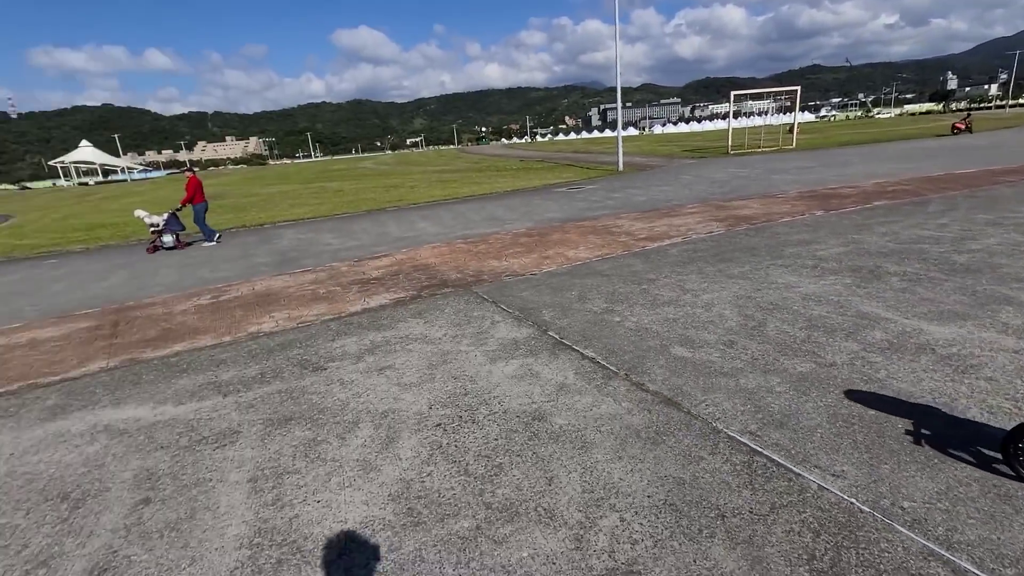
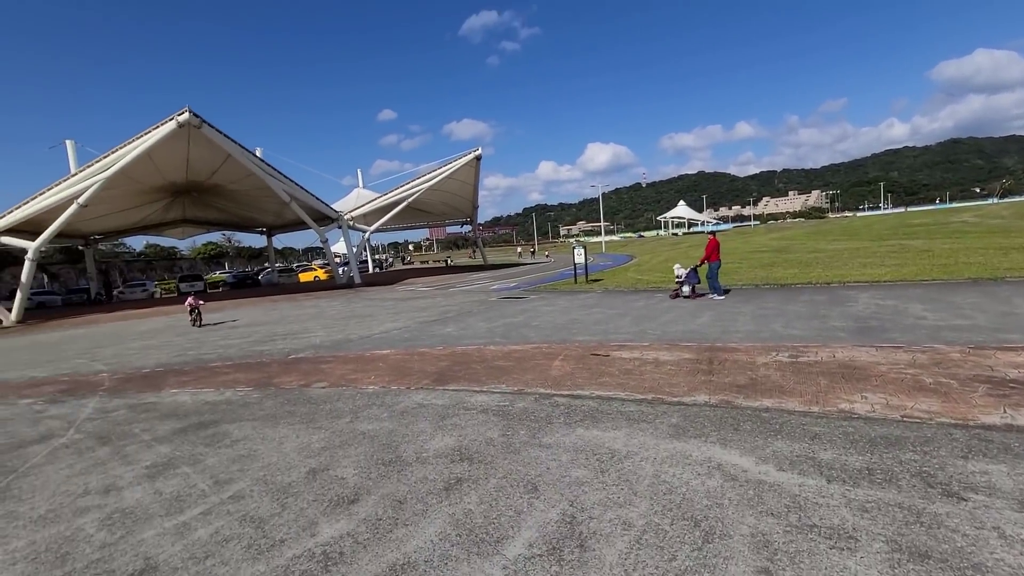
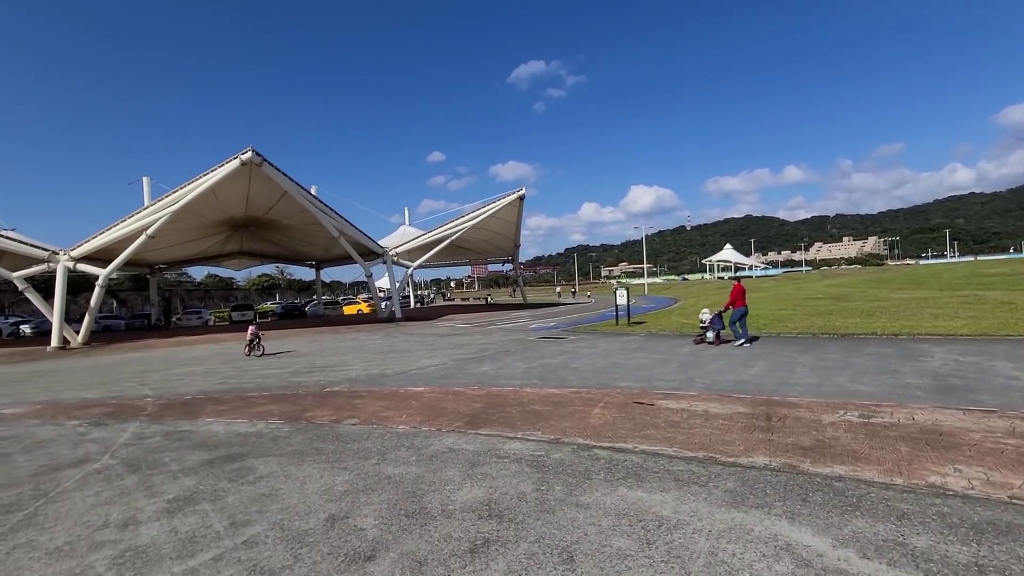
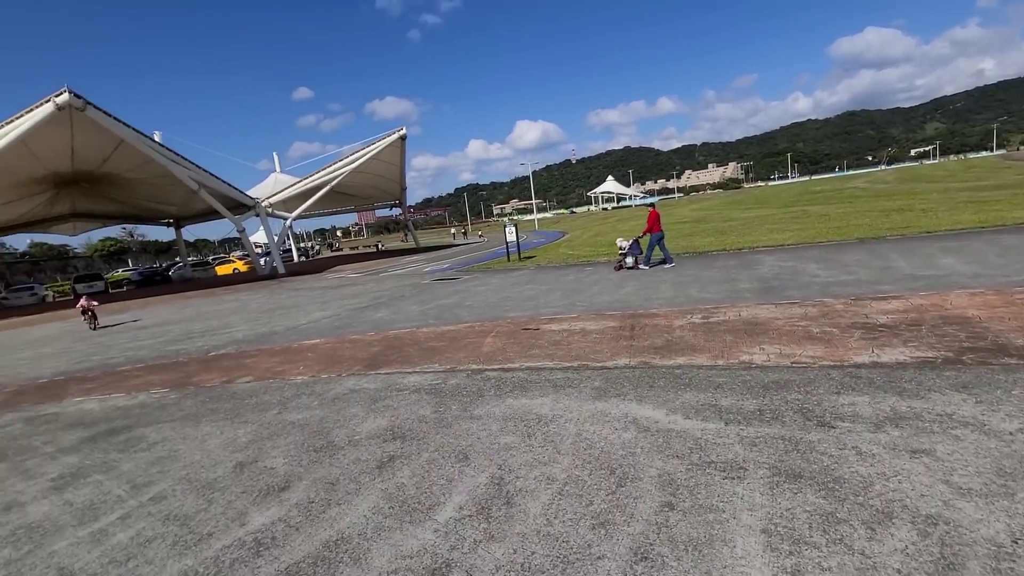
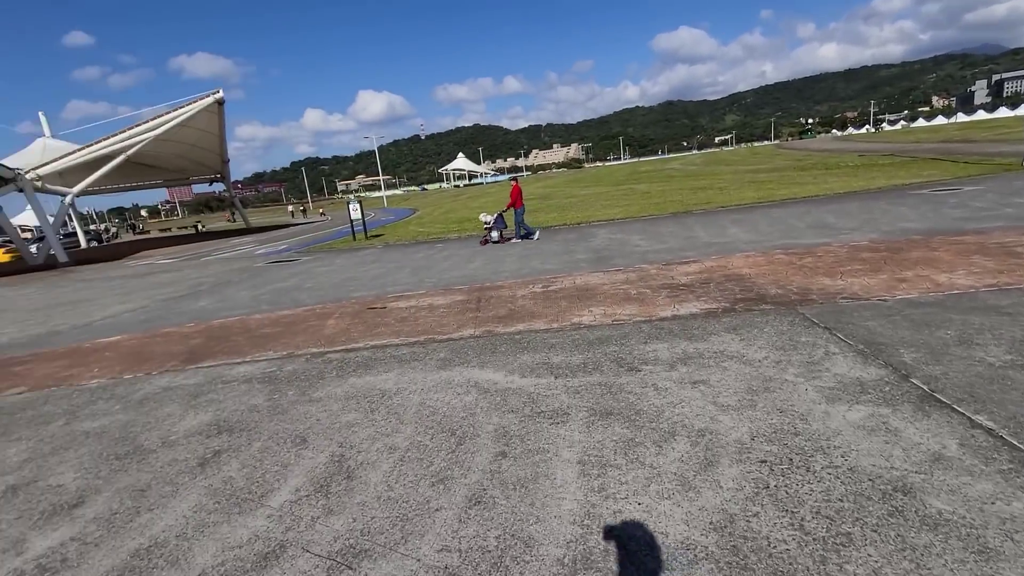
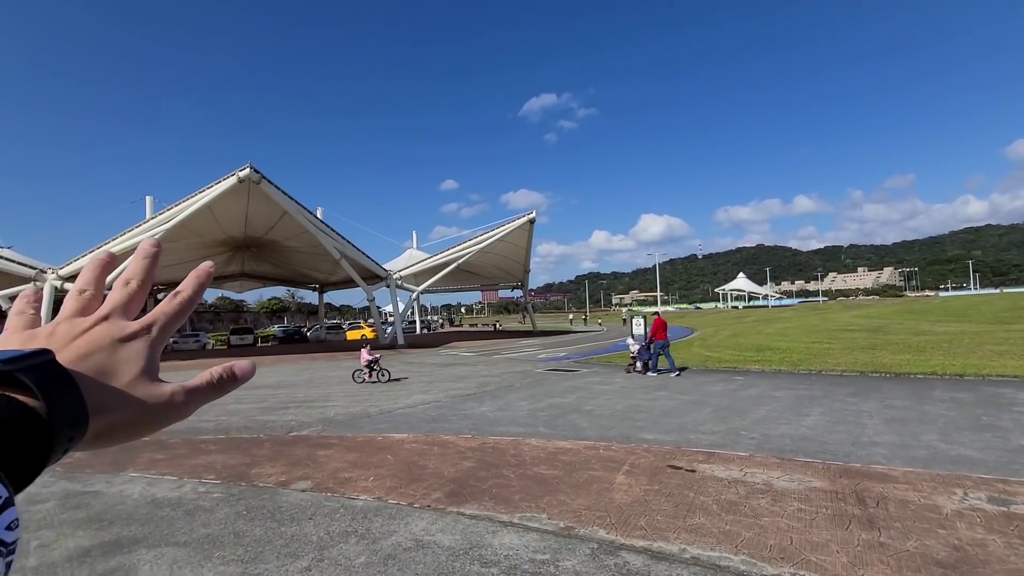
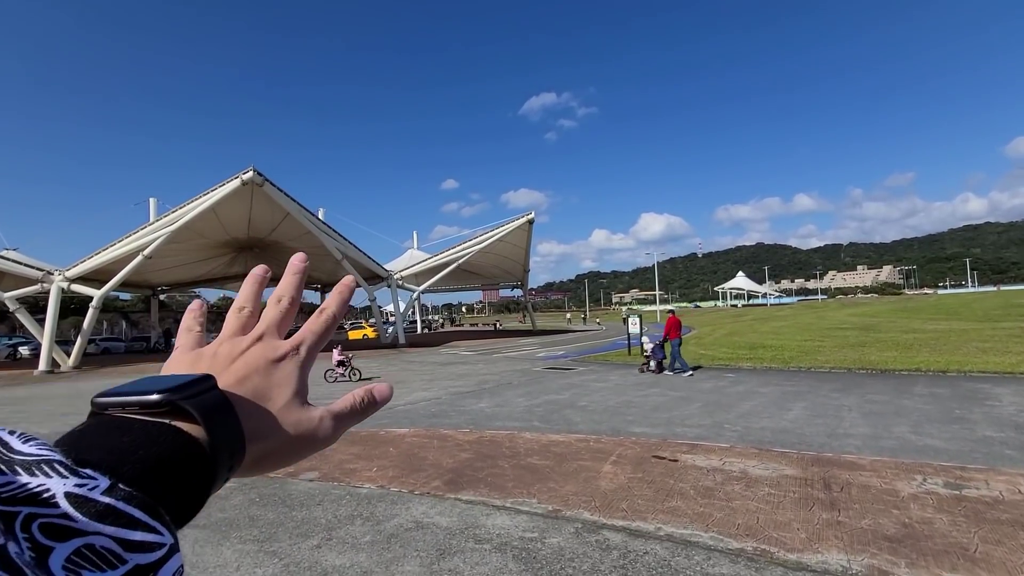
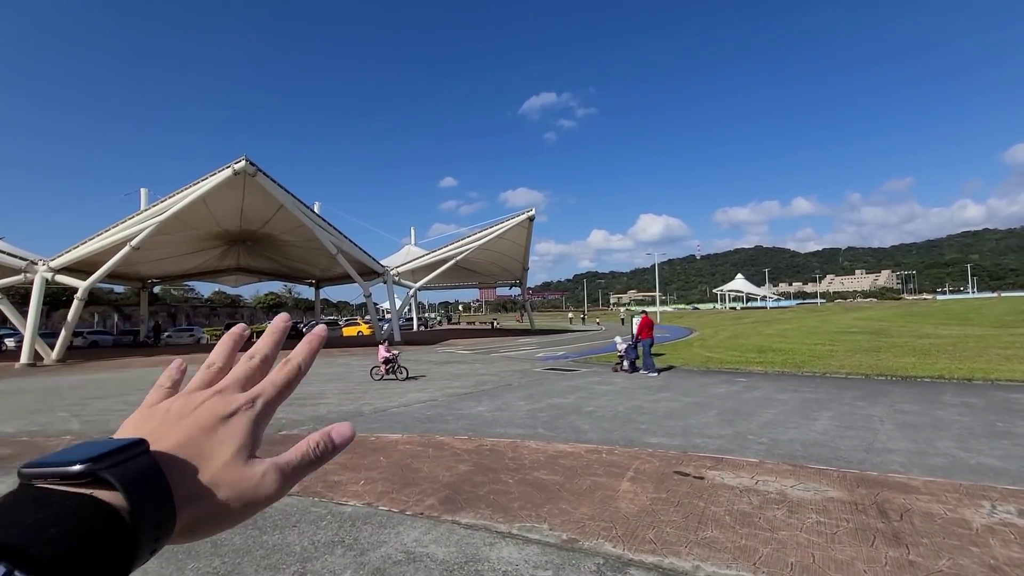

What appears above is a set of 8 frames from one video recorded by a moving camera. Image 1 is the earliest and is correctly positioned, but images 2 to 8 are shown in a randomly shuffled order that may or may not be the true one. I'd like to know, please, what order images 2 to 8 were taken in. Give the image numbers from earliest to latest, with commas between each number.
5, 4, 2, 3, 7, 6, 8
